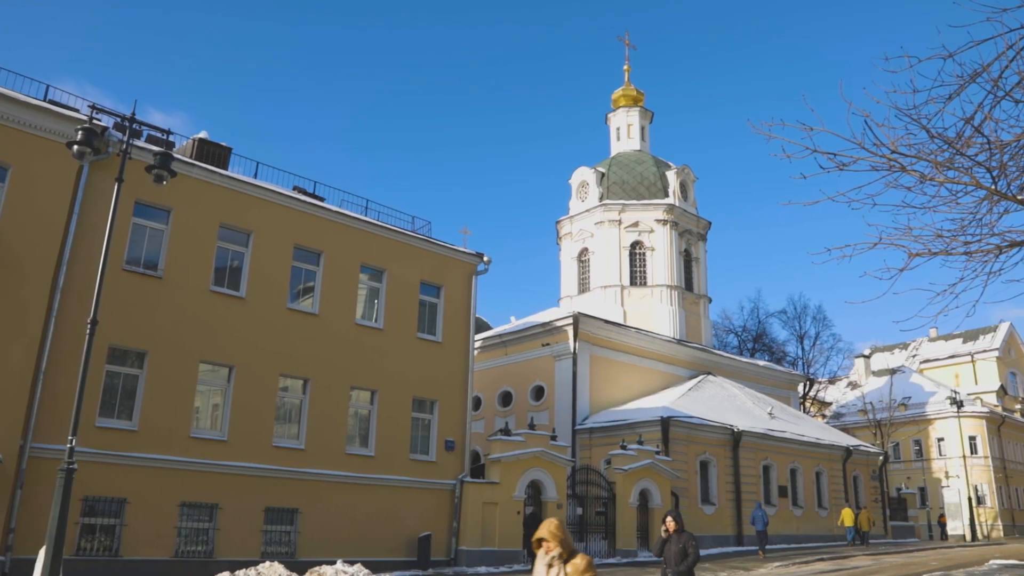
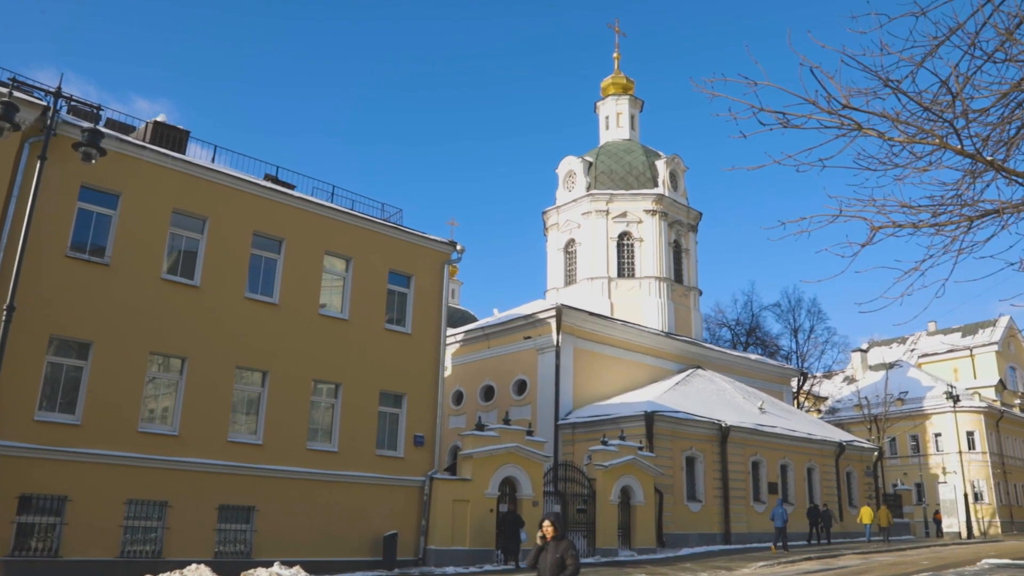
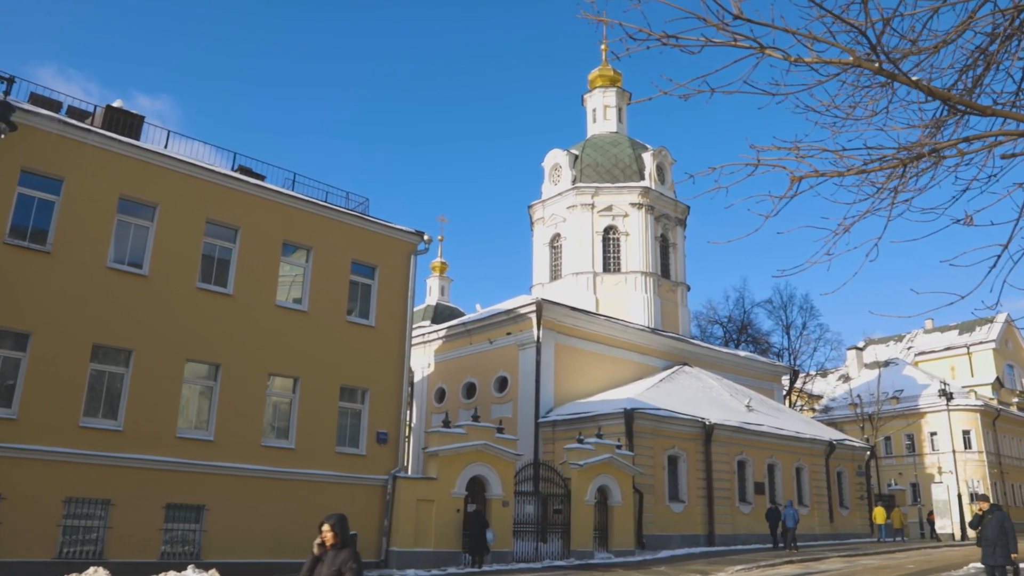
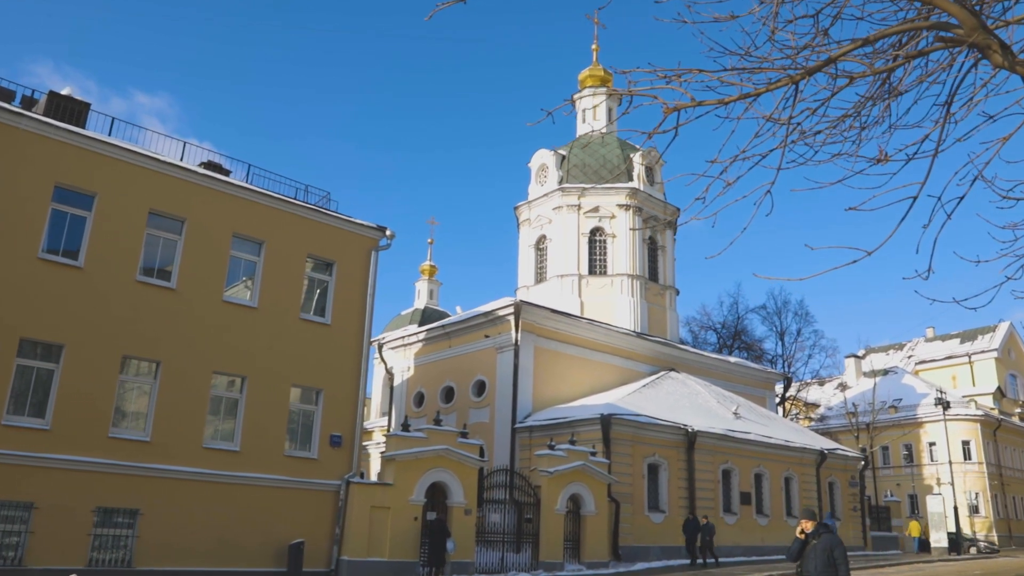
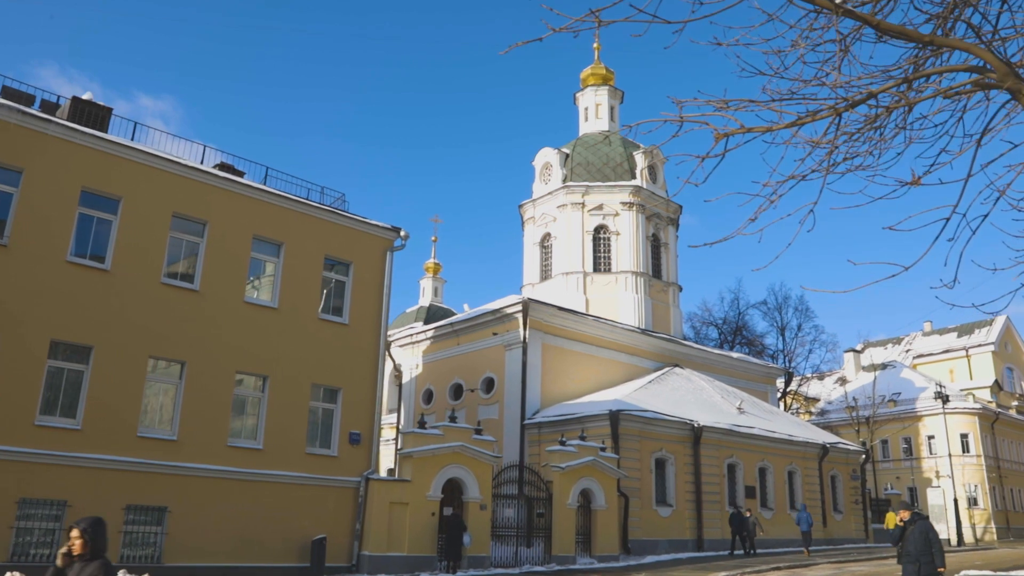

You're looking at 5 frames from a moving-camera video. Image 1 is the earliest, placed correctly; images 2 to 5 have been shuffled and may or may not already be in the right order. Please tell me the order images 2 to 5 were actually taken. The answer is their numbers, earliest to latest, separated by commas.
2, 3, 5, 4
